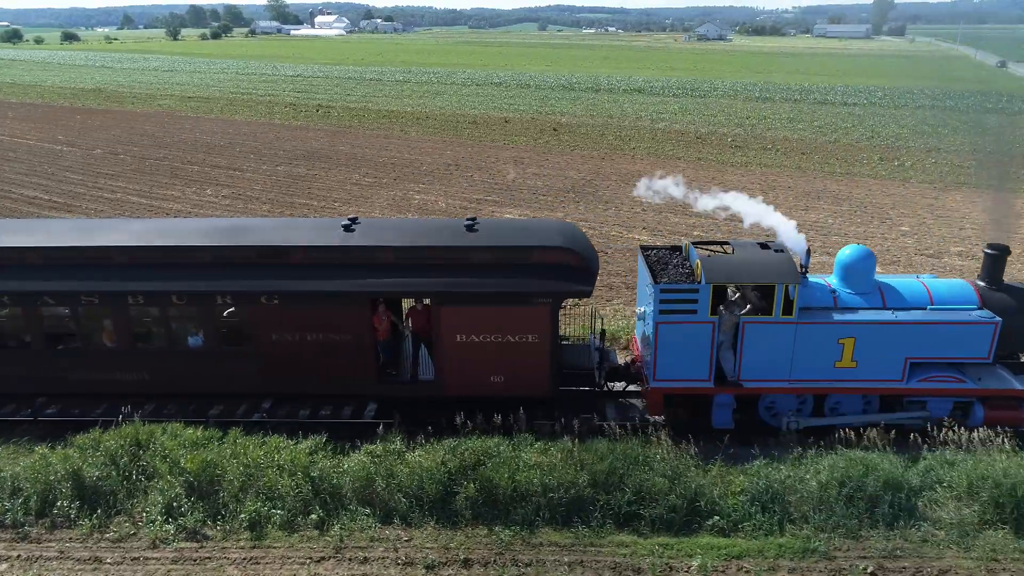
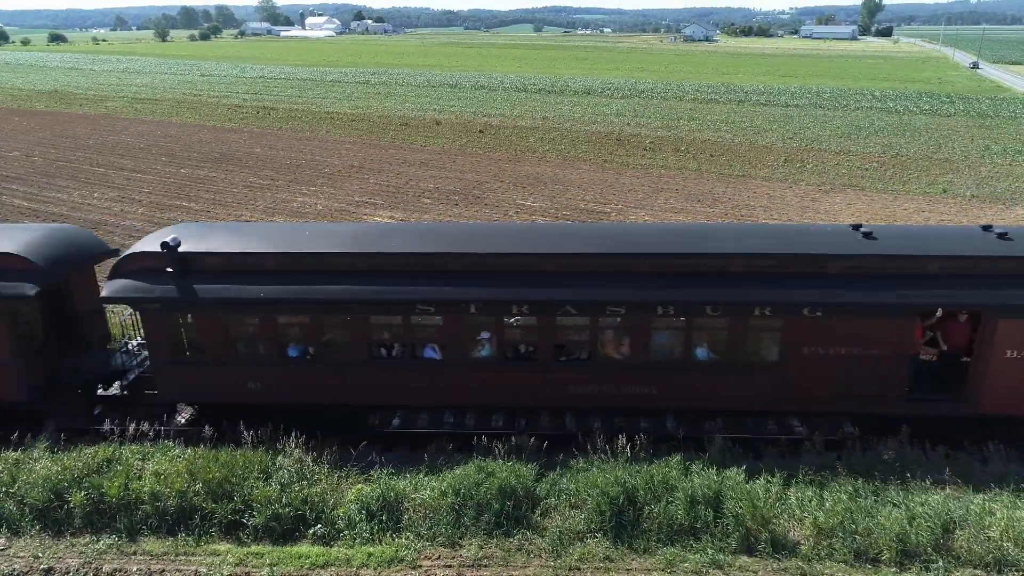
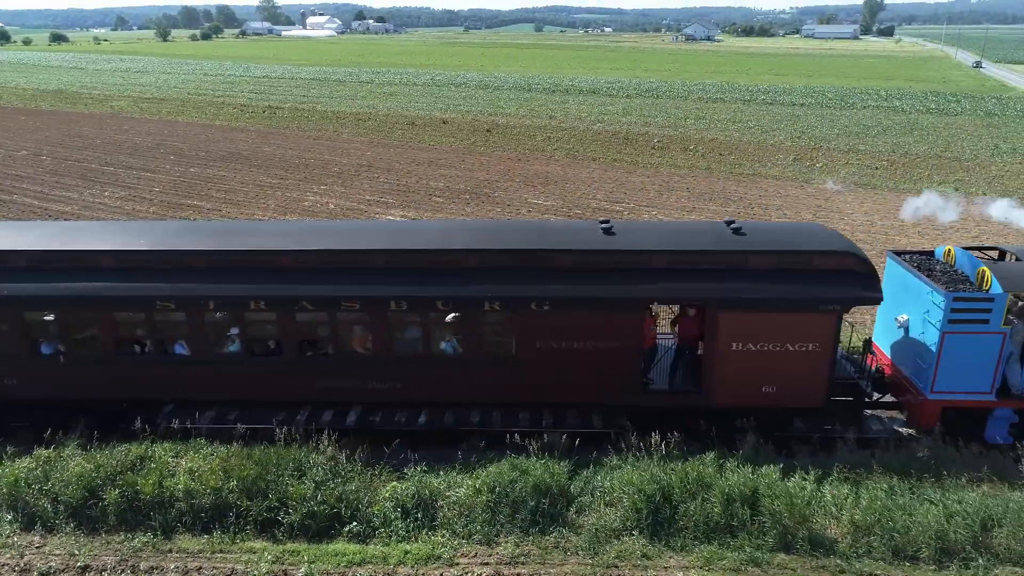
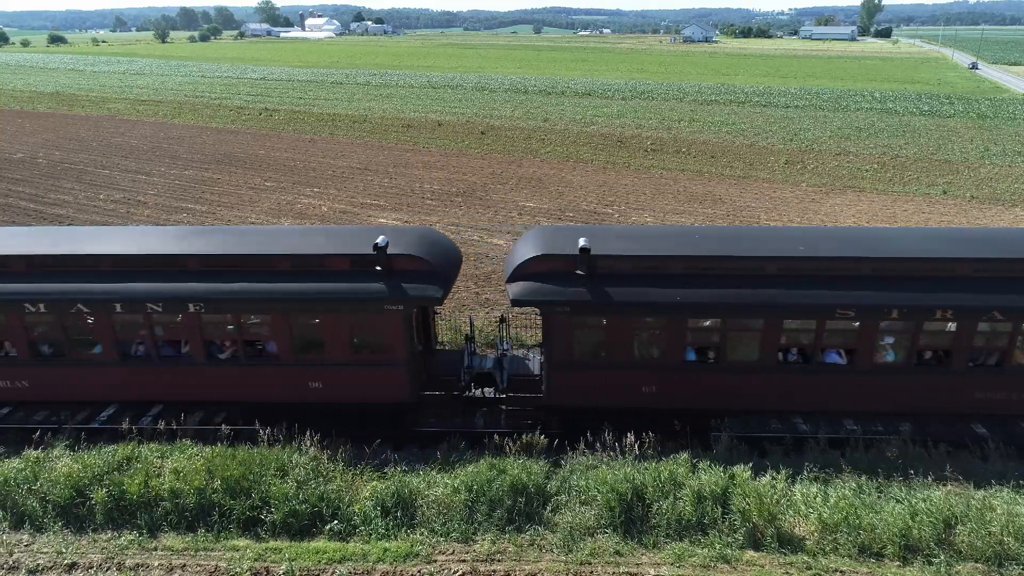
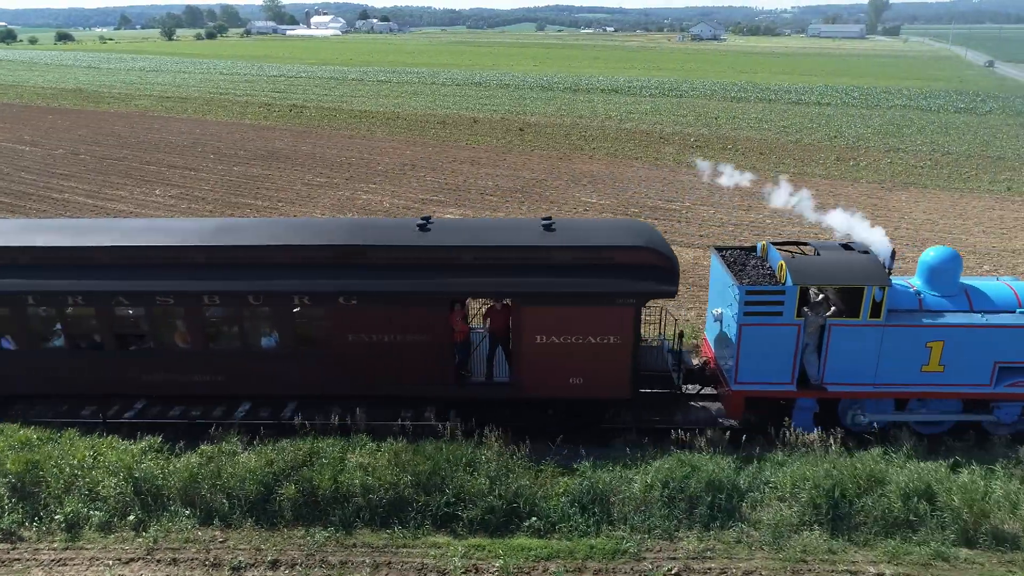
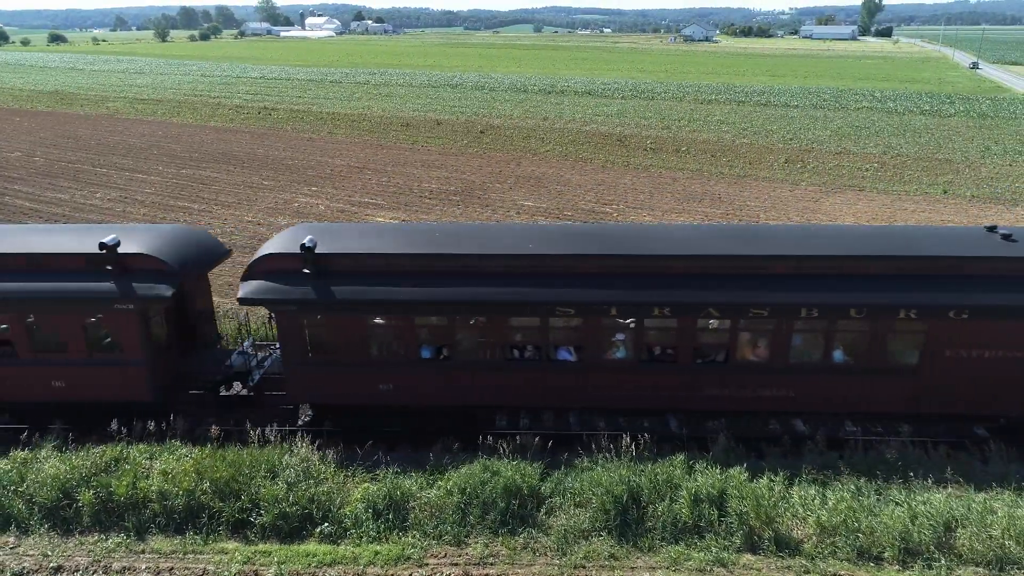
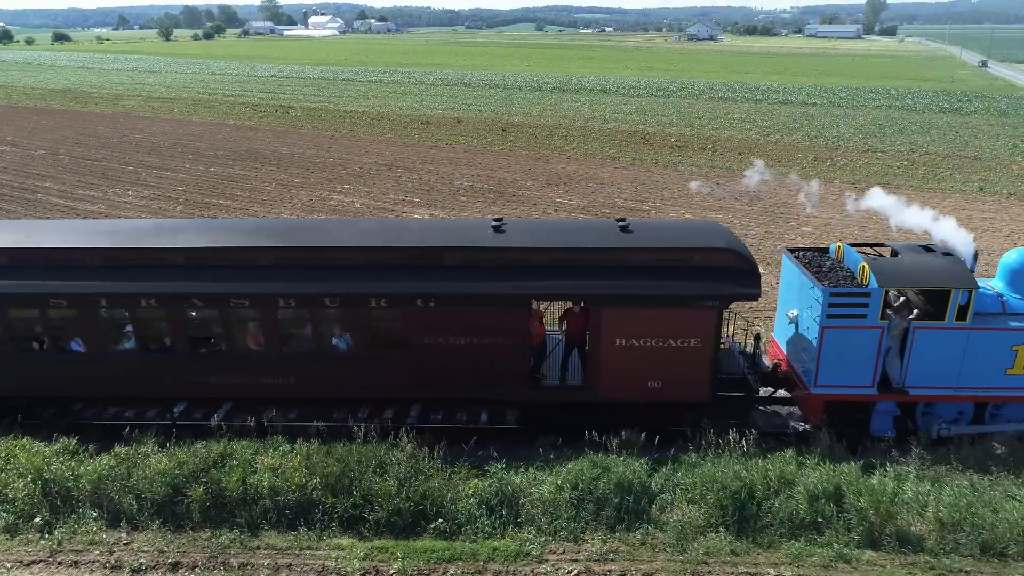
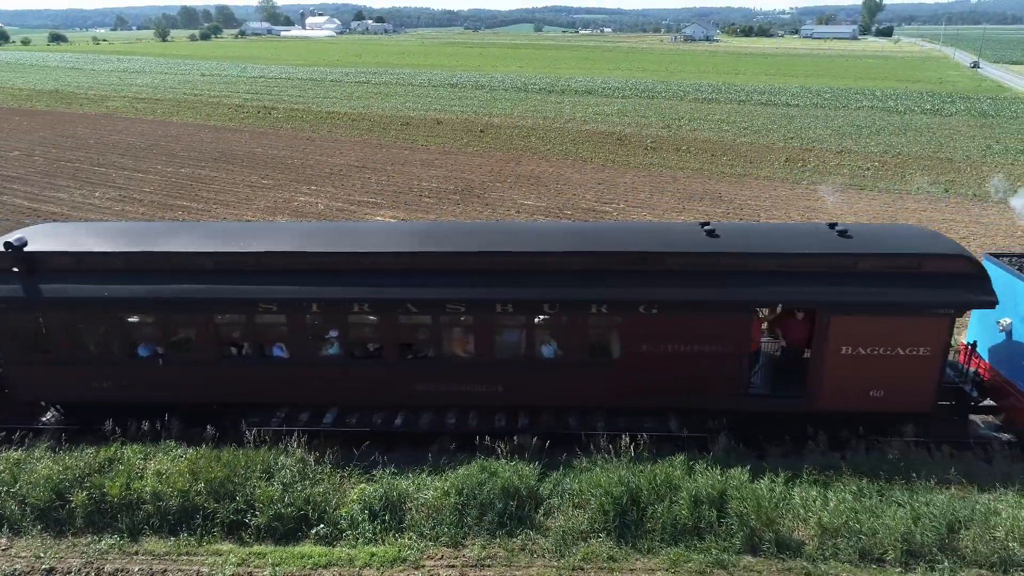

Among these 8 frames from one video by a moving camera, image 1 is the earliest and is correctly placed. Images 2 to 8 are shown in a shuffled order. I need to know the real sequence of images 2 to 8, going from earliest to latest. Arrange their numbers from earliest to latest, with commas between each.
5, 7, 3, 8, 2, 6, 4
